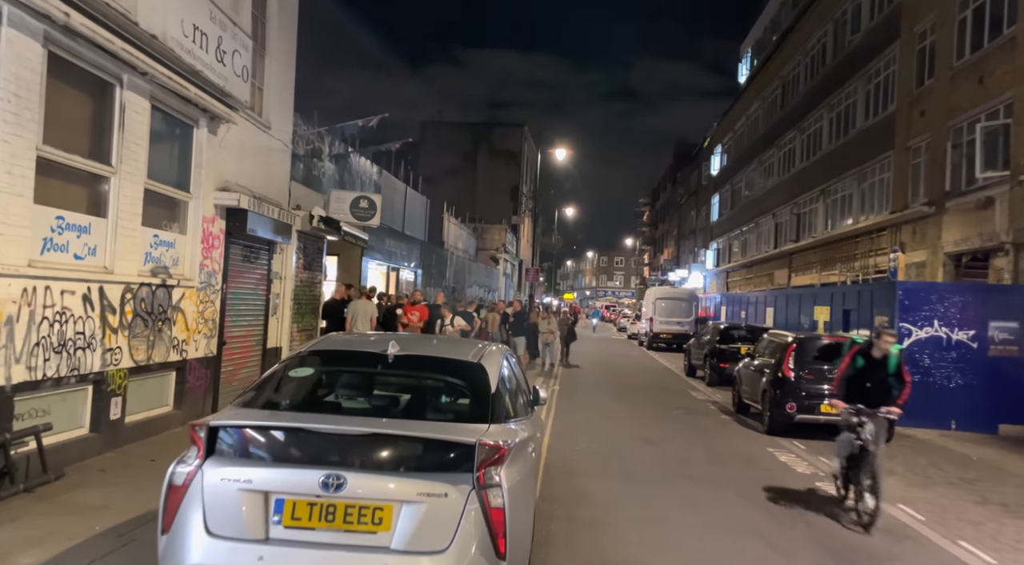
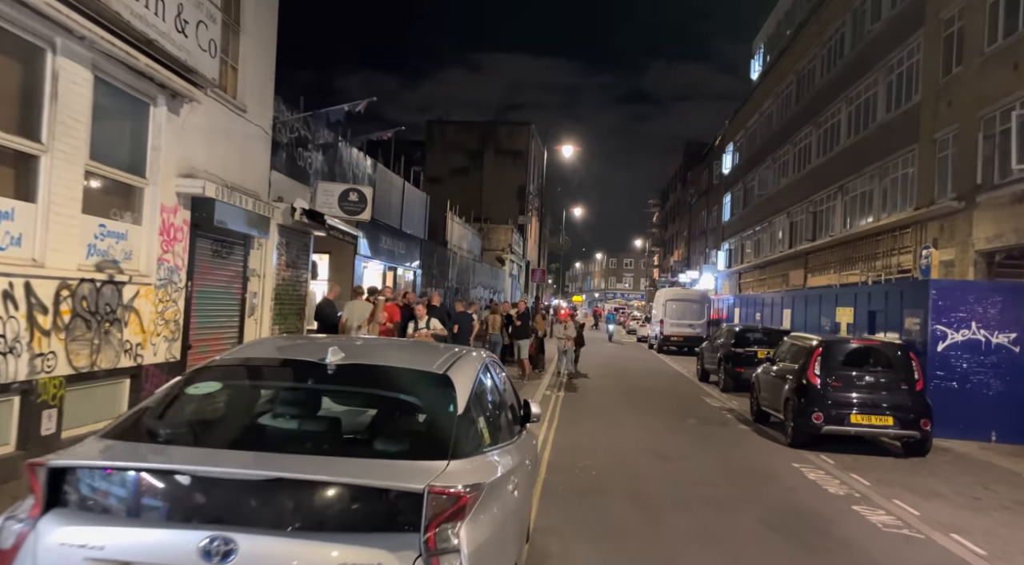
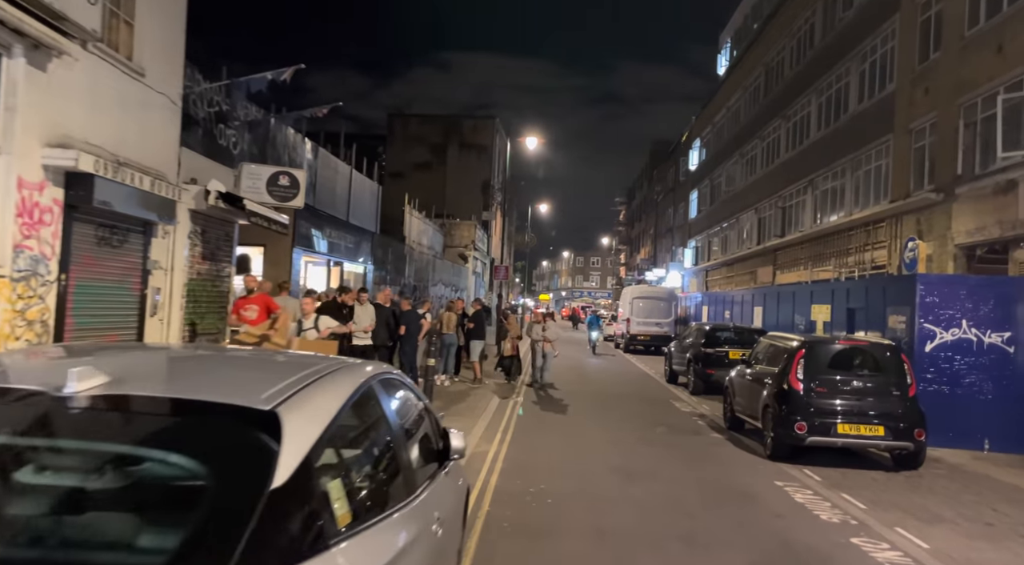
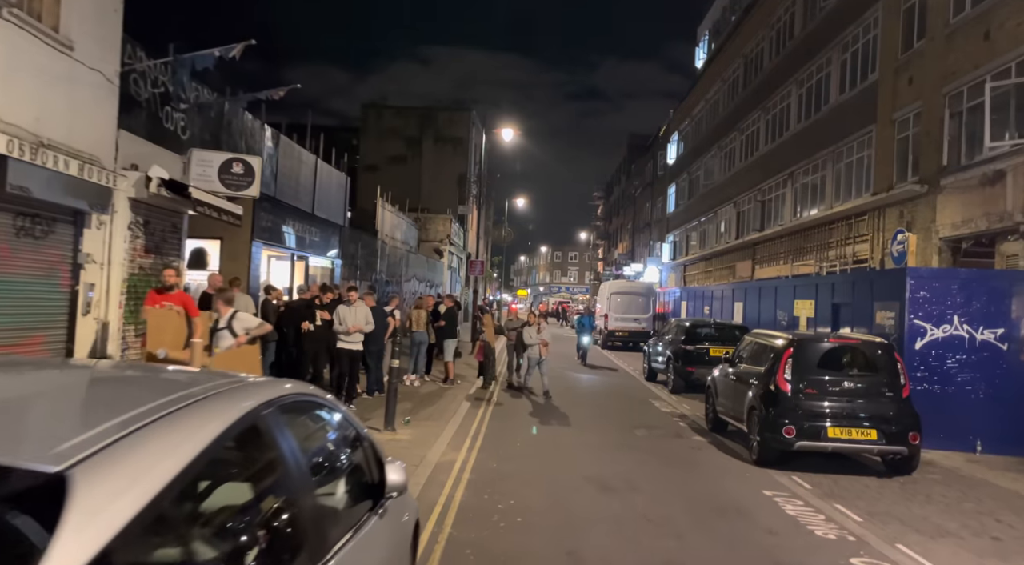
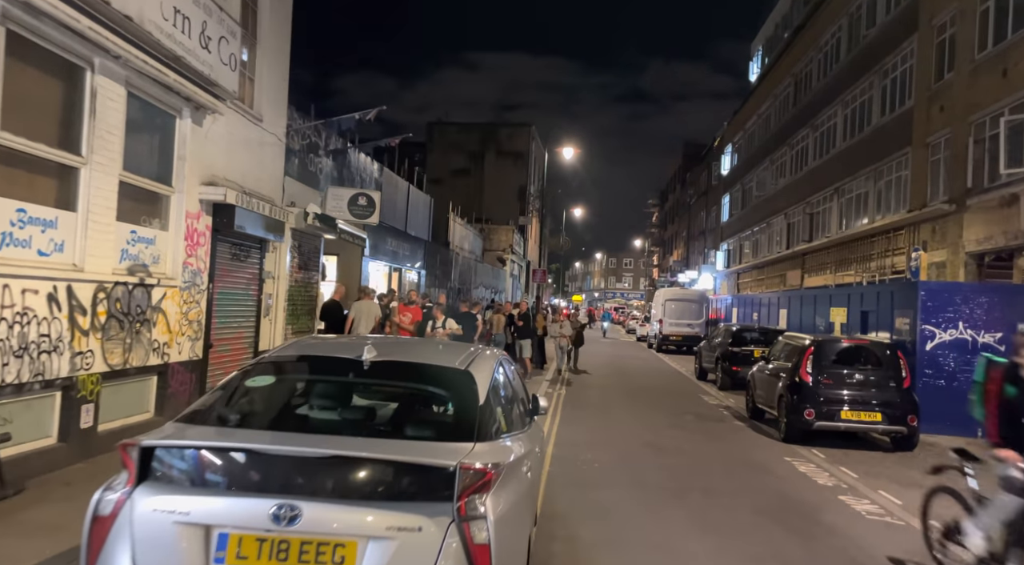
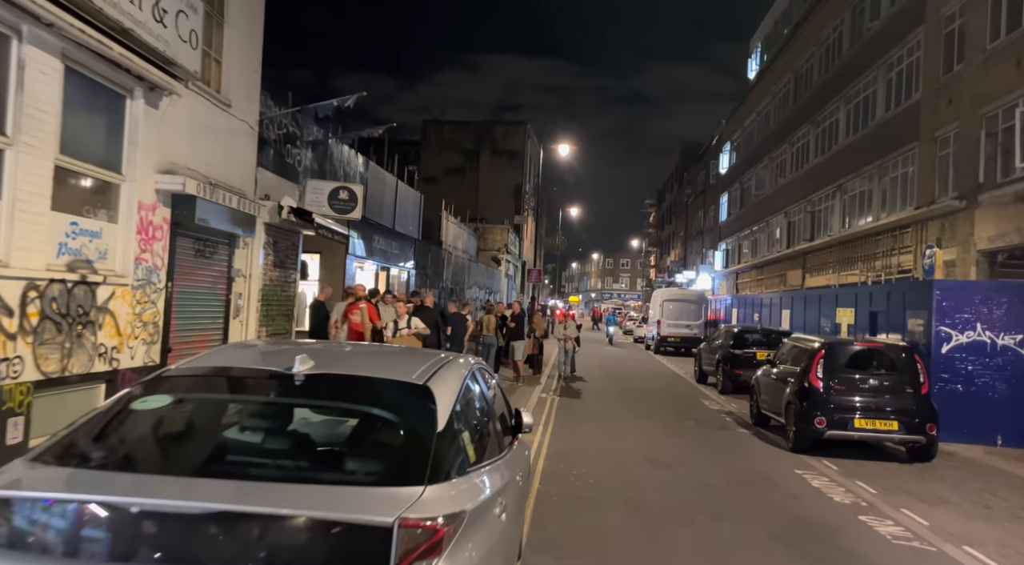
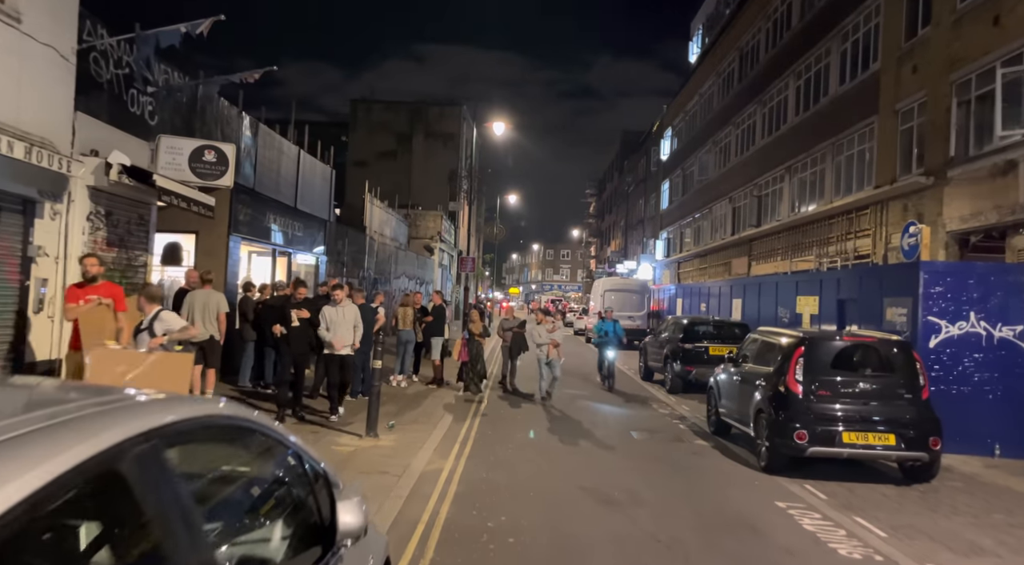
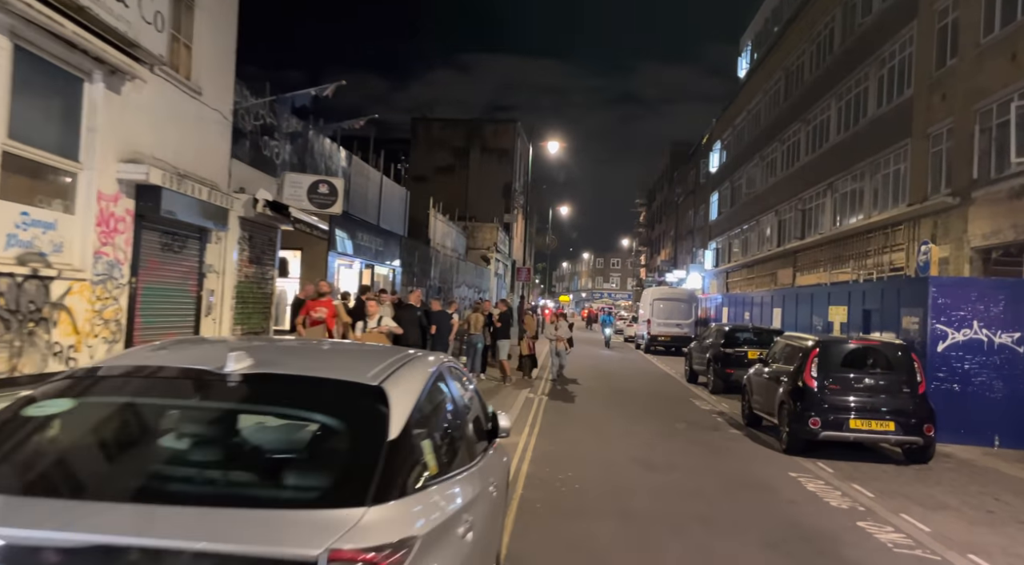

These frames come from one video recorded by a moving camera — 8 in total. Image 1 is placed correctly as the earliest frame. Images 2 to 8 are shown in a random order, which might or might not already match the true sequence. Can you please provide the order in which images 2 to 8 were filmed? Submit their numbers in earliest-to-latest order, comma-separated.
5, 2, 6, 8, 3, 4, 7
